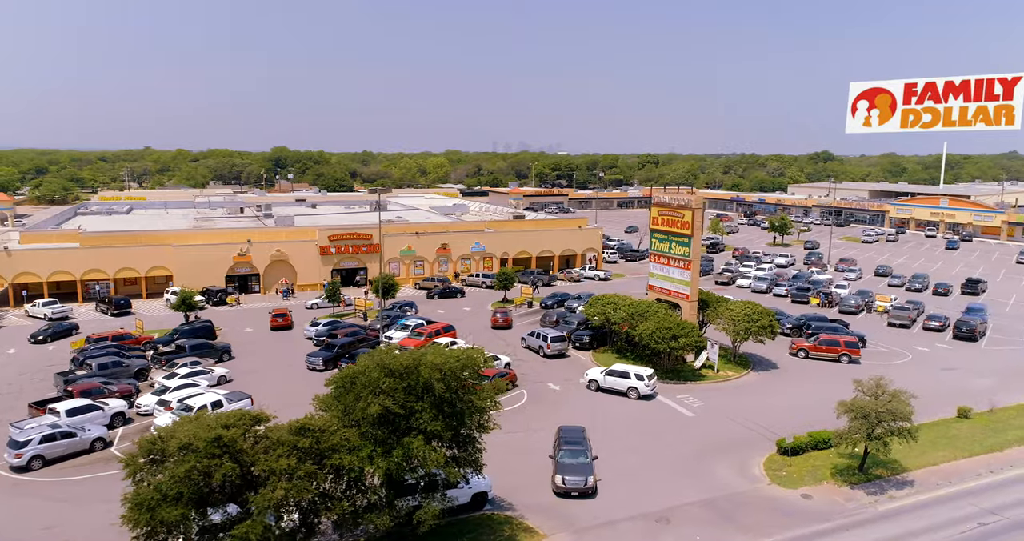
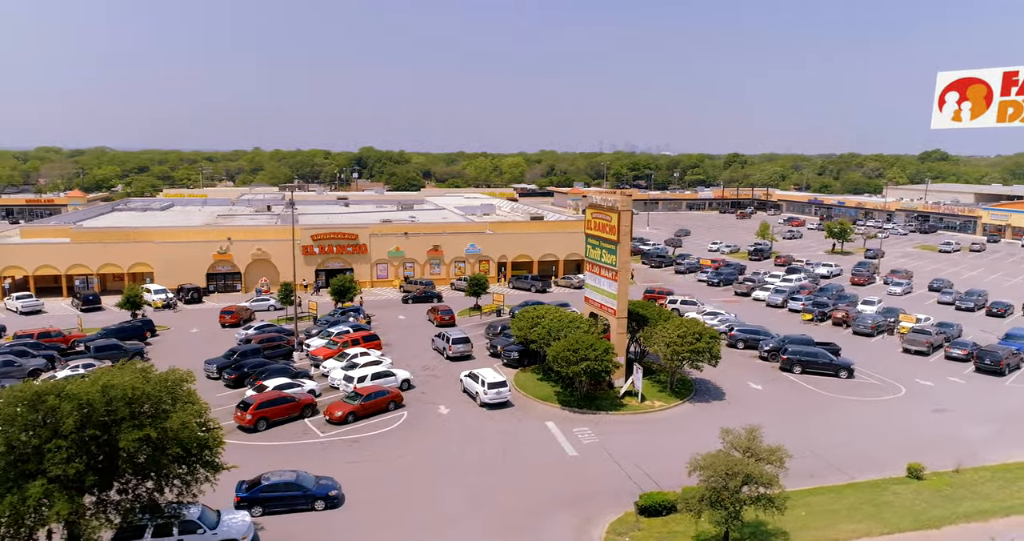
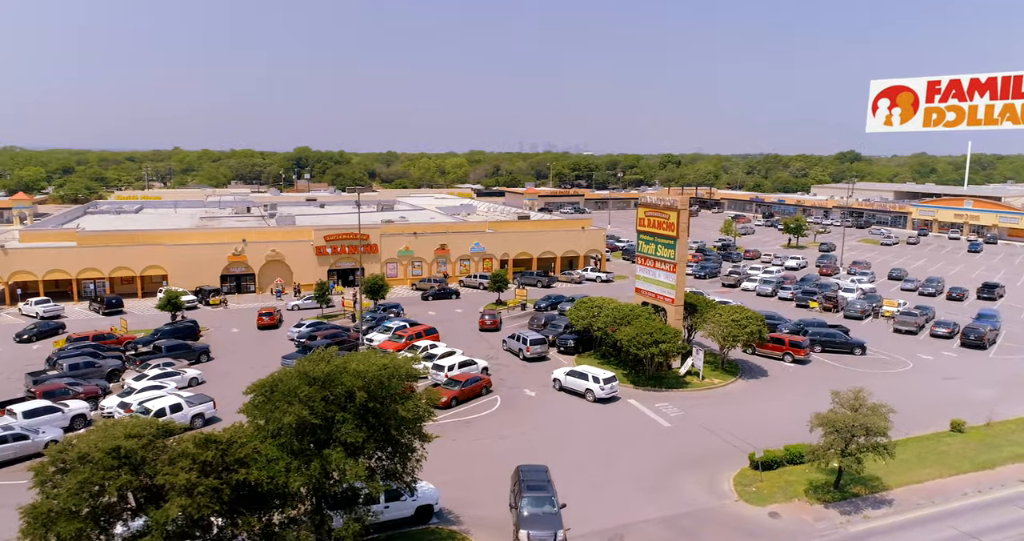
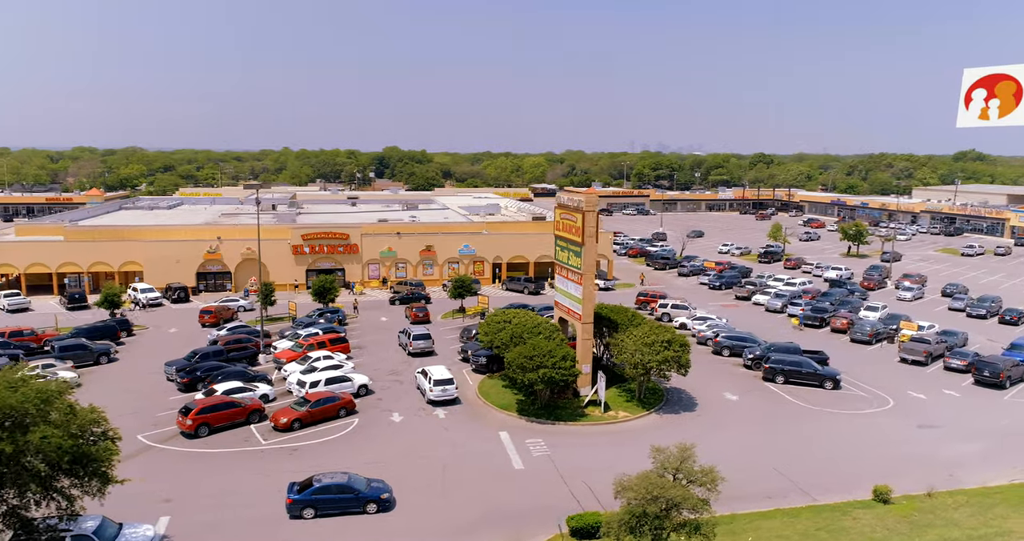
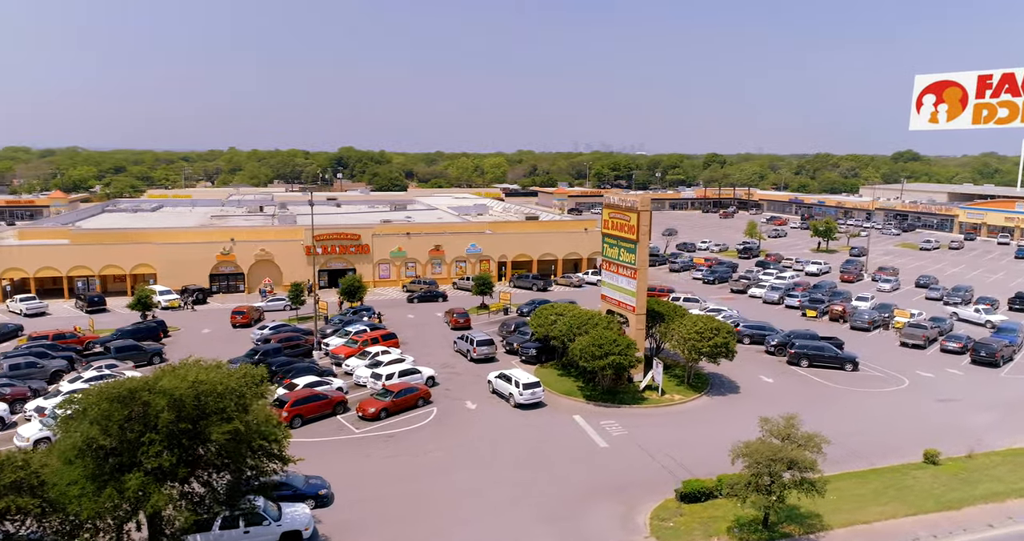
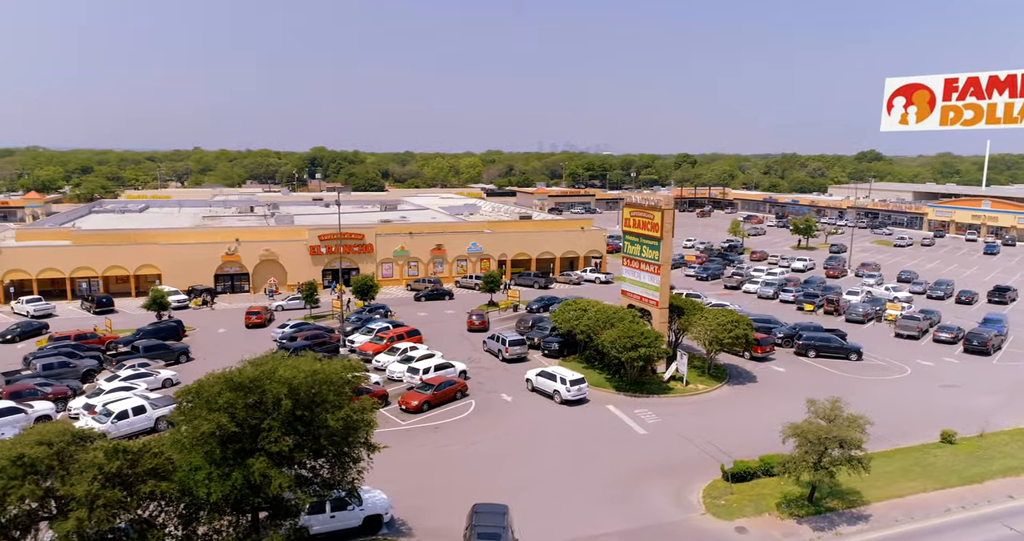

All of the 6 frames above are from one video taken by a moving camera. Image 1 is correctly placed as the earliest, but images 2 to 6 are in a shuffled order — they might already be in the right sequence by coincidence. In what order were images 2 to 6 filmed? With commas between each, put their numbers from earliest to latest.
3, 6, 5, 2, 4
